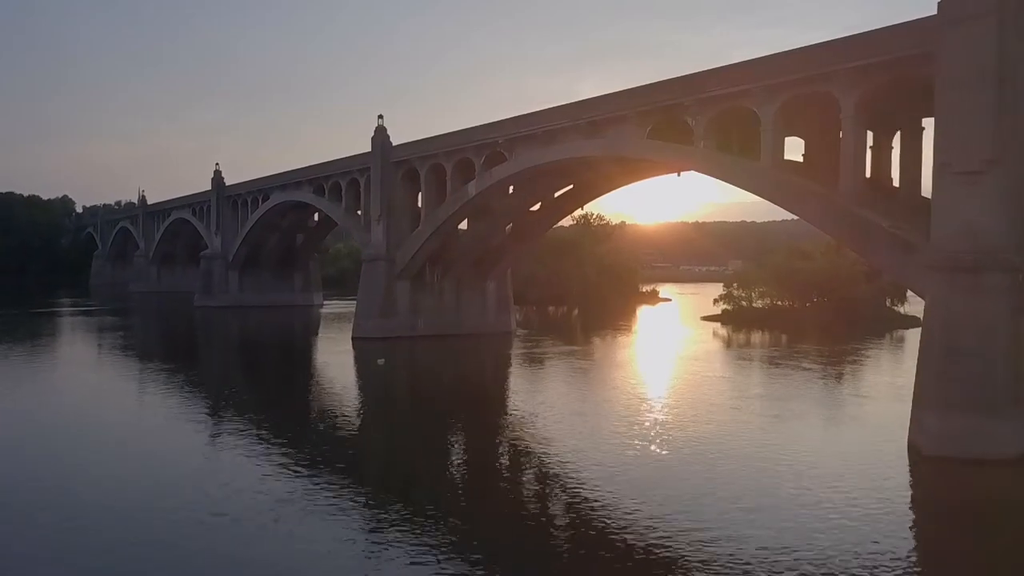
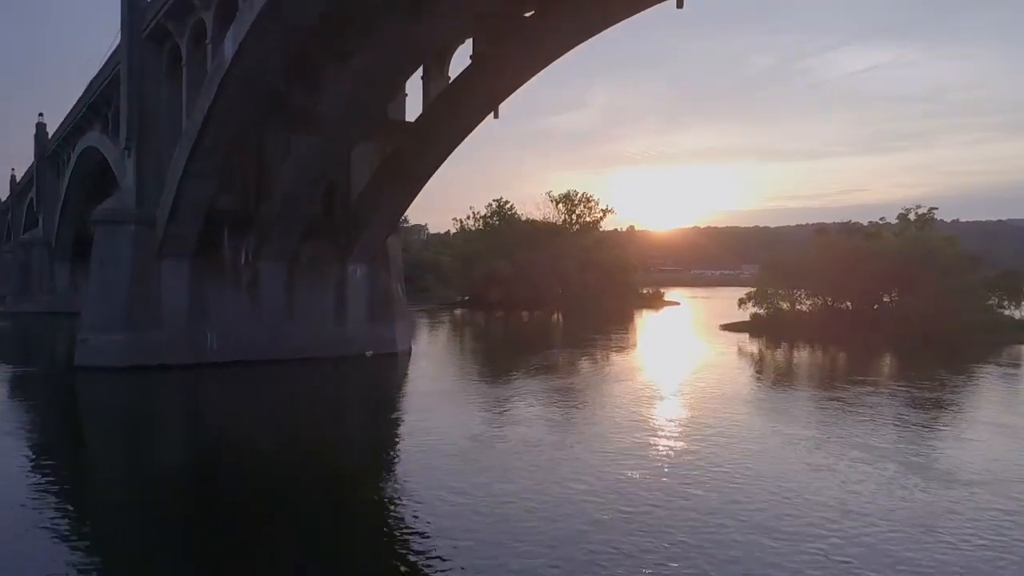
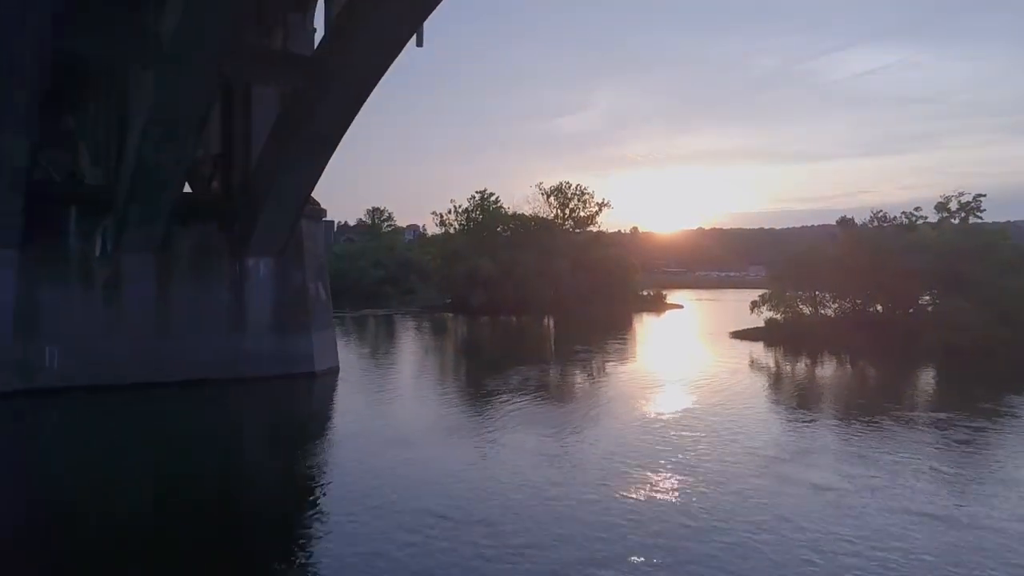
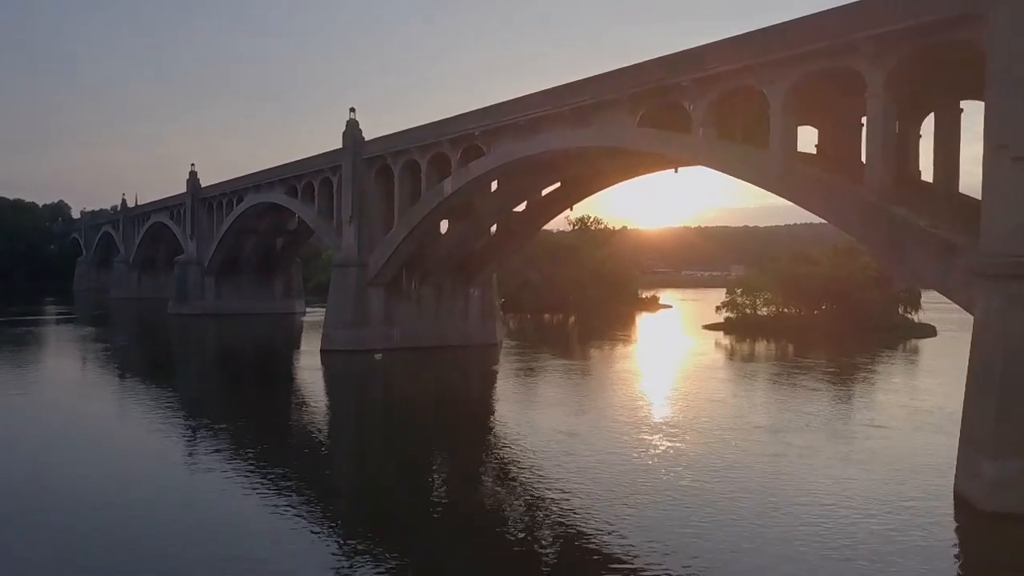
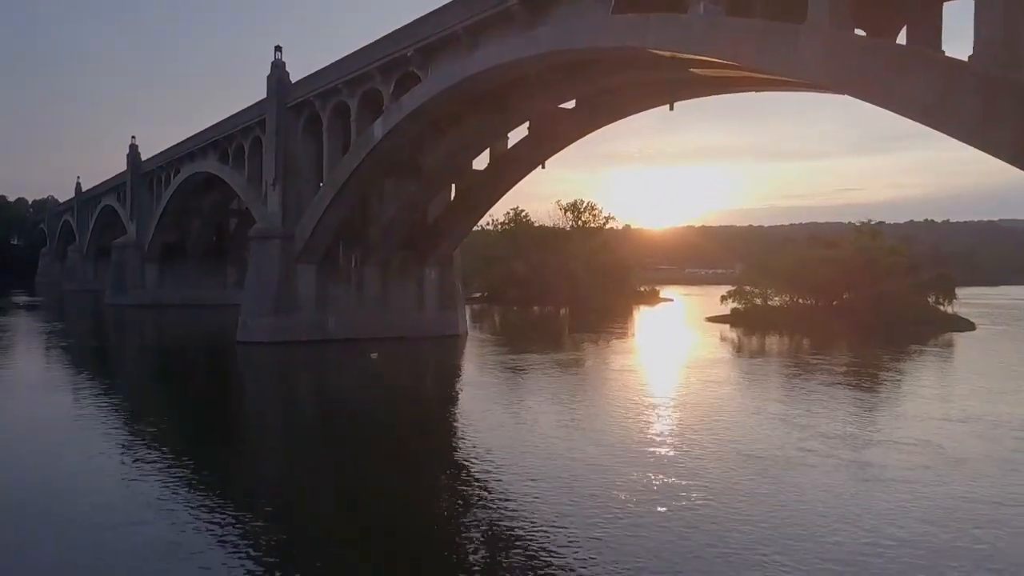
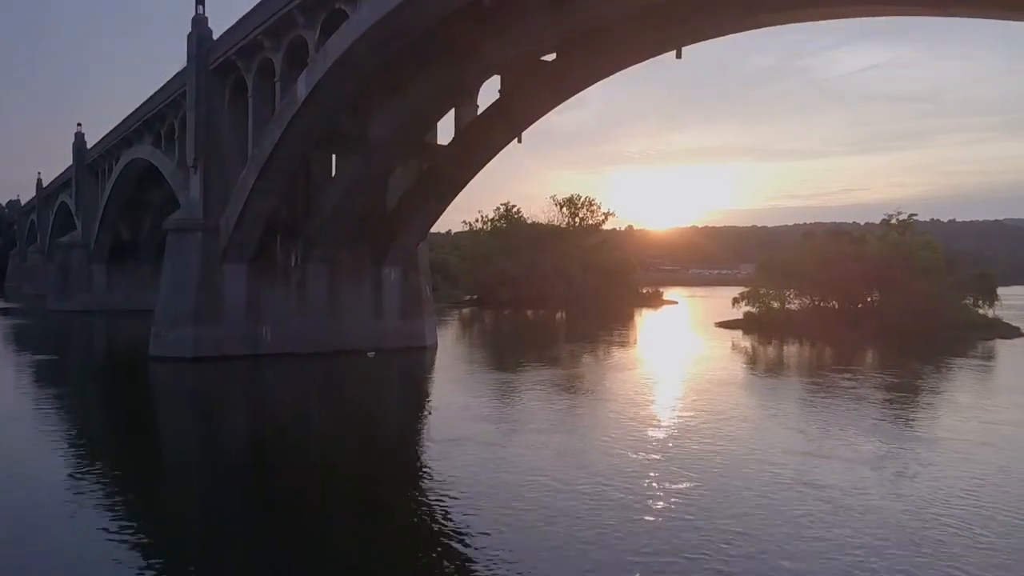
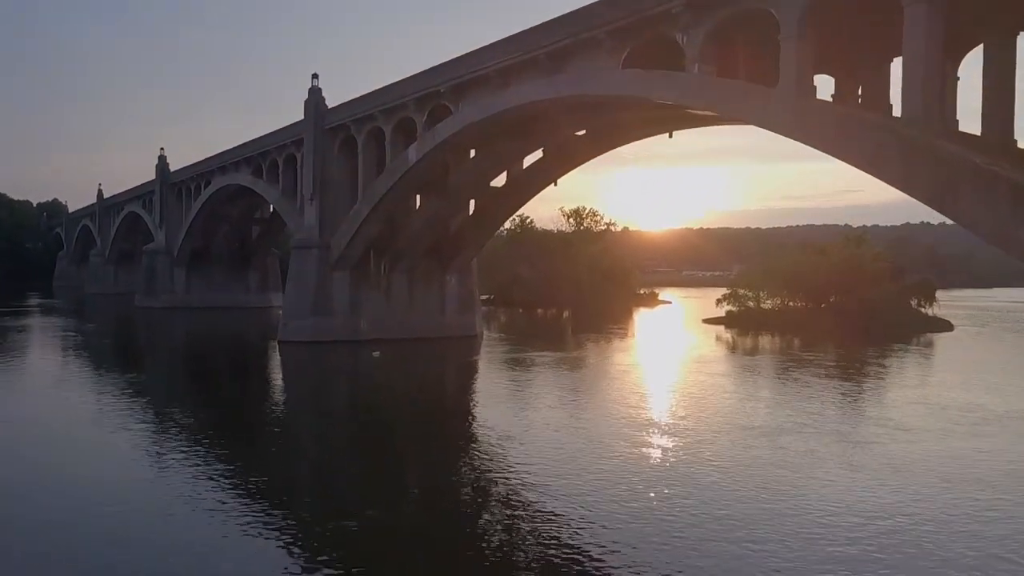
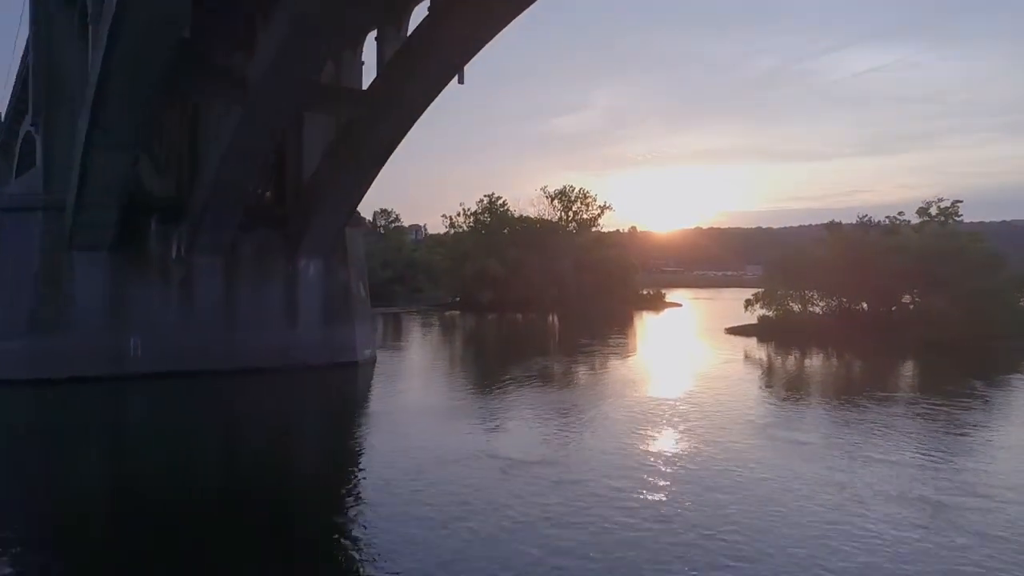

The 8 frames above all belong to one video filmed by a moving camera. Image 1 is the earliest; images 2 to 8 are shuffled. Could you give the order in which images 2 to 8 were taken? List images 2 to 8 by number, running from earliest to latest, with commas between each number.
4, 7, 5, 6, 2, 8, 3
